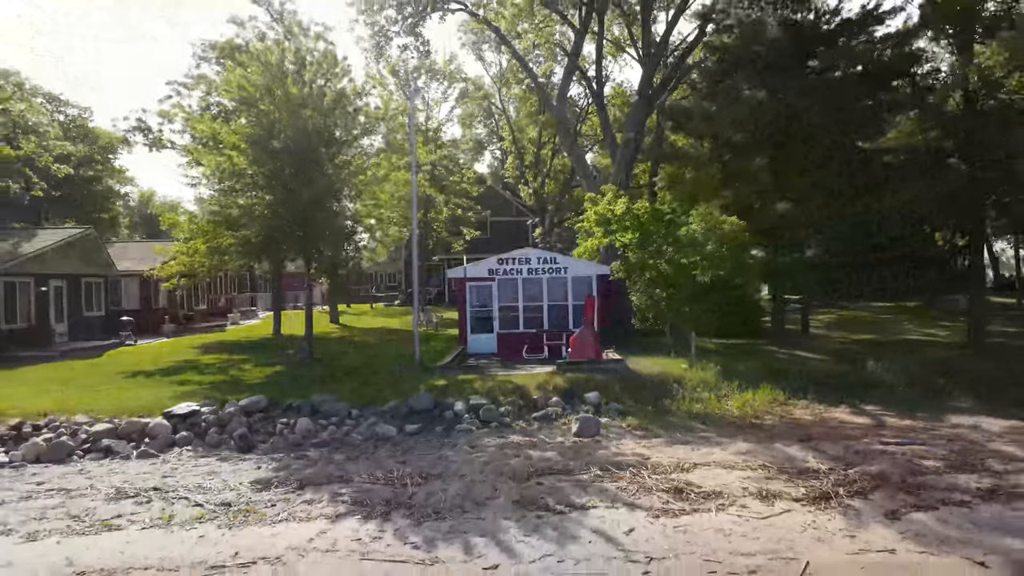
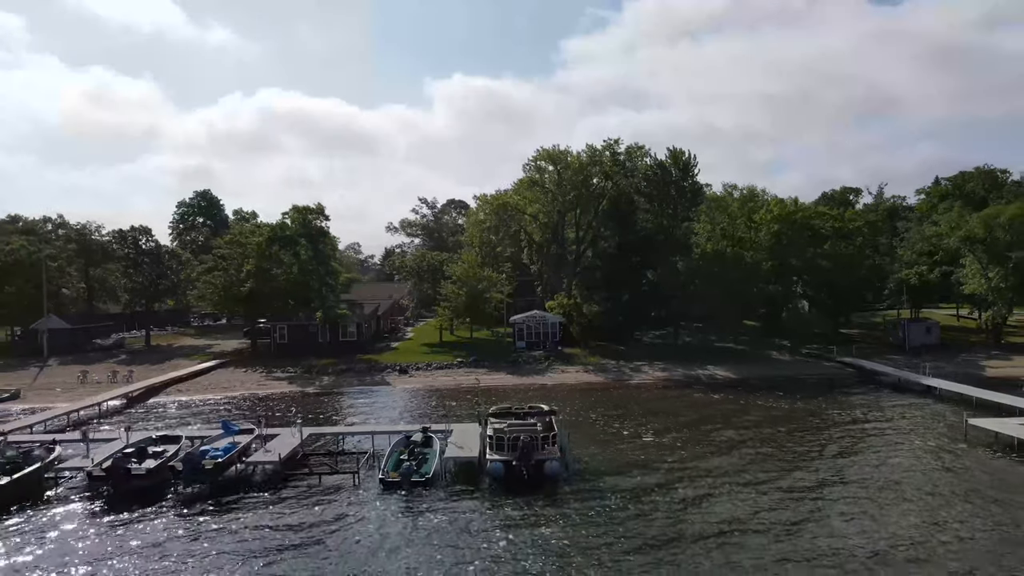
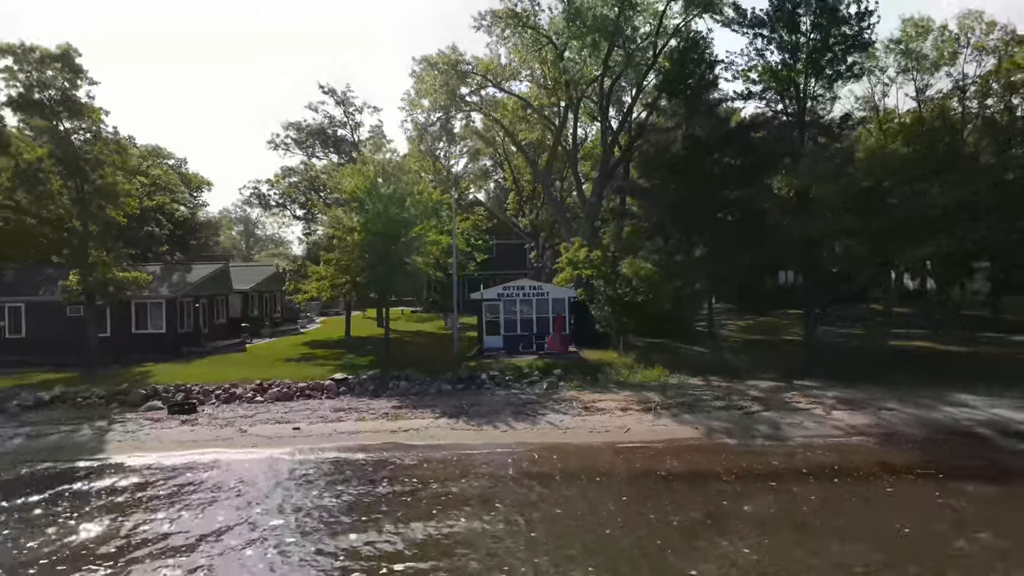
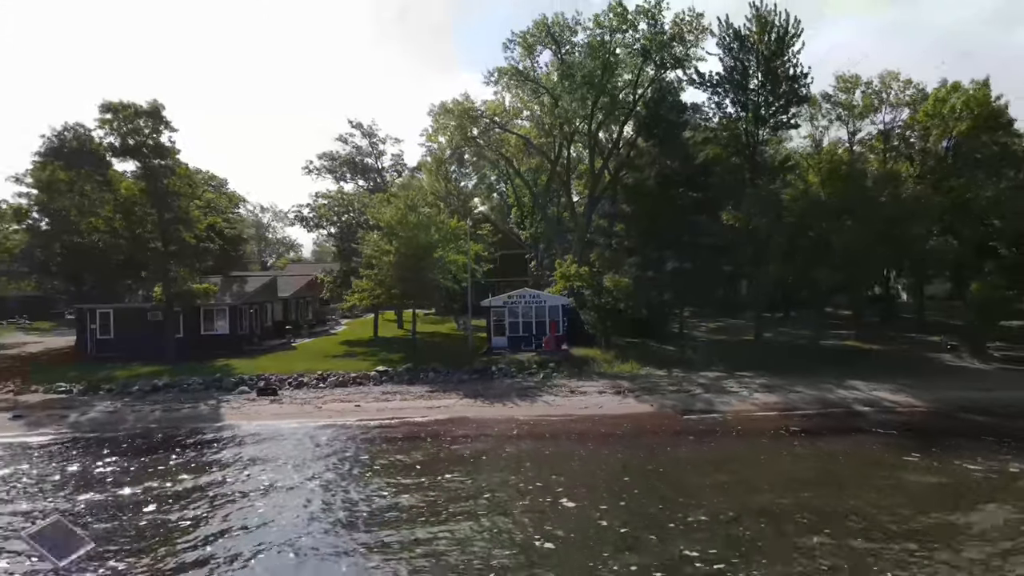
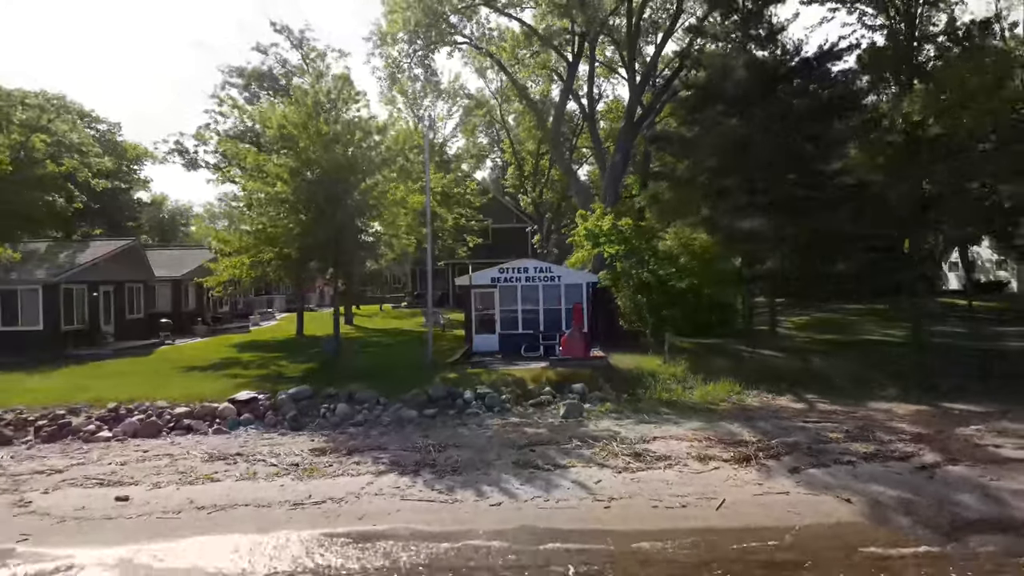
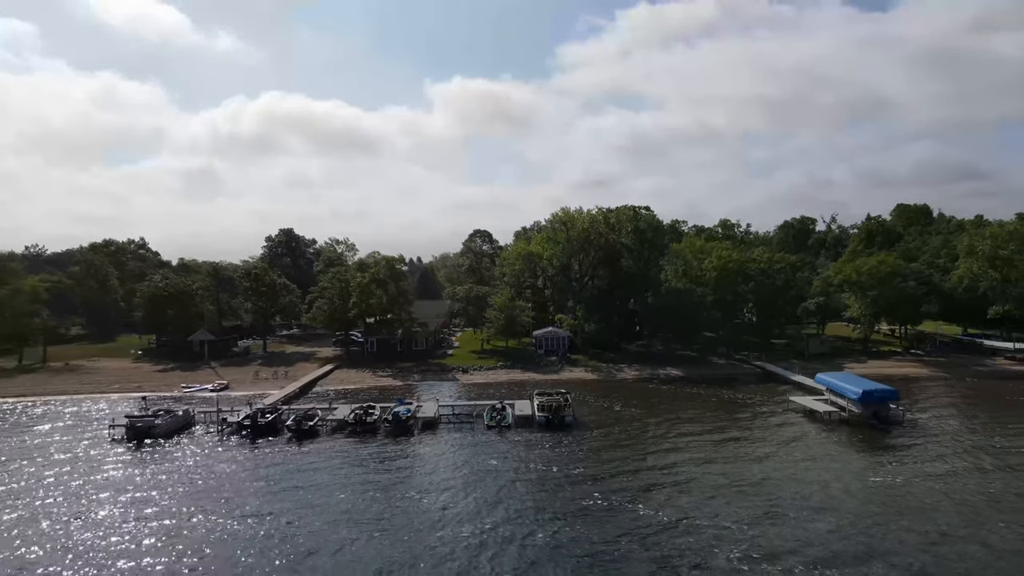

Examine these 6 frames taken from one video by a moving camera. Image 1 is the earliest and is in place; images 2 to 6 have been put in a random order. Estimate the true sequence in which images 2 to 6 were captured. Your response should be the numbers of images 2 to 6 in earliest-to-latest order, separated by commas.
5, 3, 4, 2, 6
